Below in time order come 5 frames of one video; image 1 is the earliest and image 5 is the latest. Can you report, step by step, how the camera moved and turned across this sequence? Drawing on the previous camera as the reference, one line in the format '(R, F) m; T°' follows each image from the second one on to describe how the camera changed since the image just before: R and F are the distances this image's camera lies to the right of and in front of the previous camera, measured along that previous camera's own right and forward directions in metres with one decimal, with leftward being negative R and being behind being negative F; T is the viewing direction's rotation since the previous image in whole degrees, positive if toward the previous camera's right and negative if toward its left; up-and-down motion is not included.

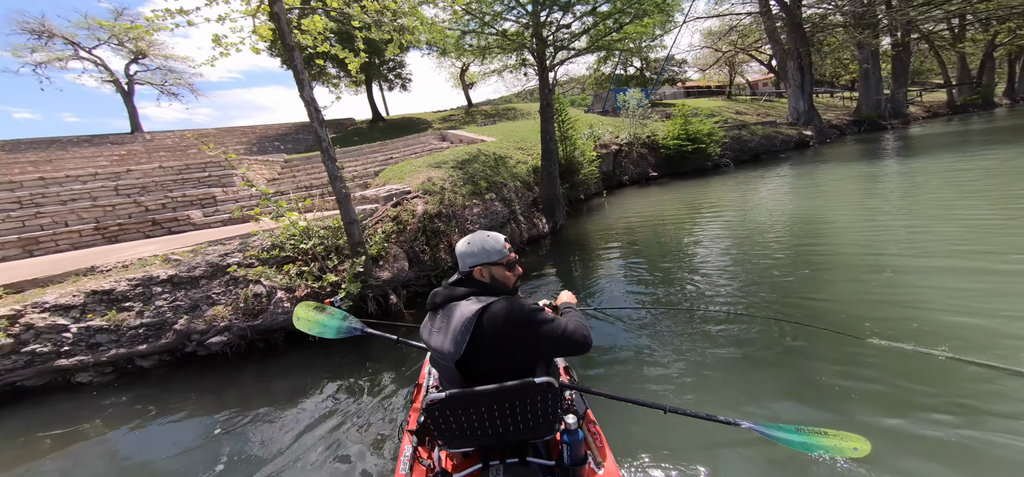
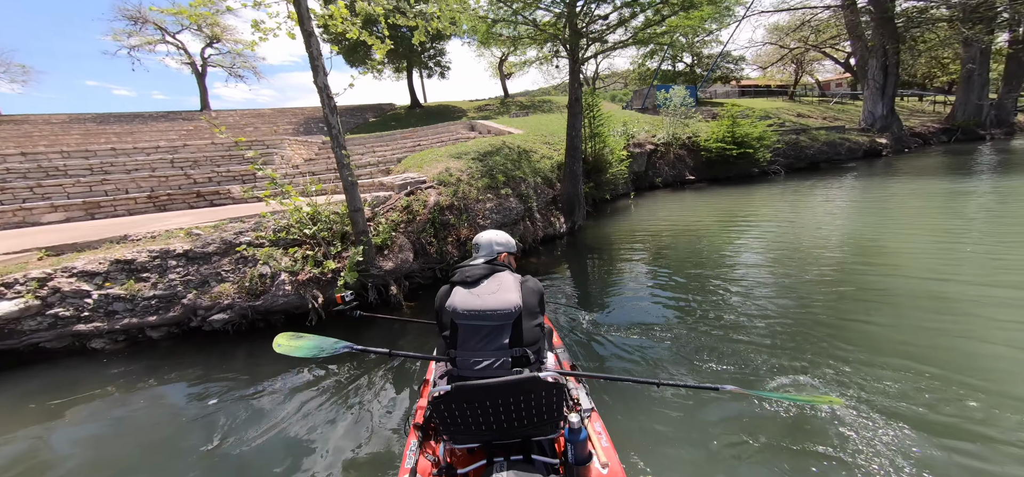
(+0.3, +0.2) m; -4°
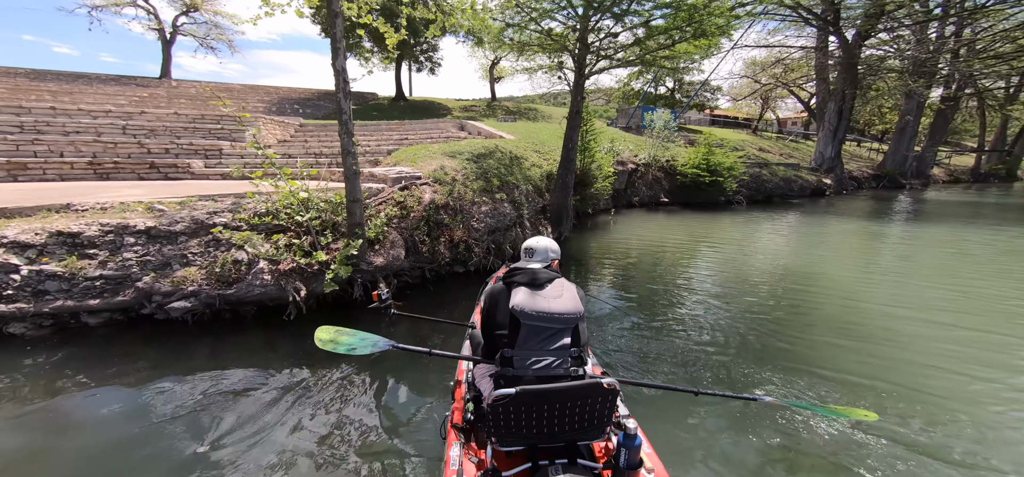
(-0.4, +0.1) m; +4°
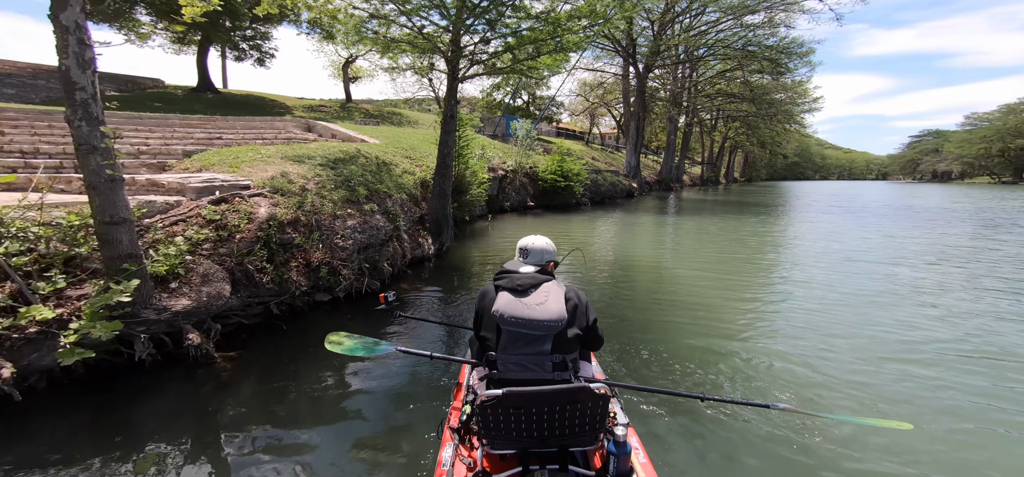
(-0.1, +0.9) m; +18°
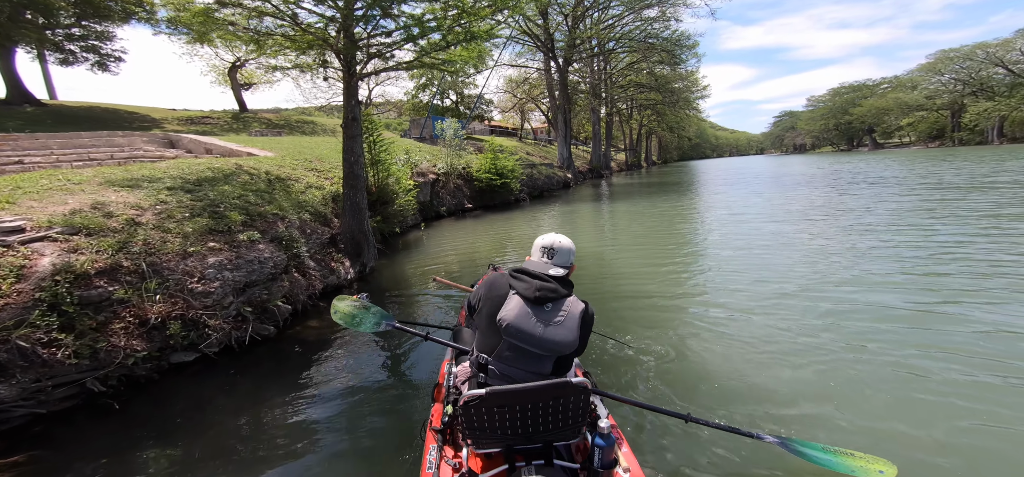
(+0.2, +1.2) m; +8°
